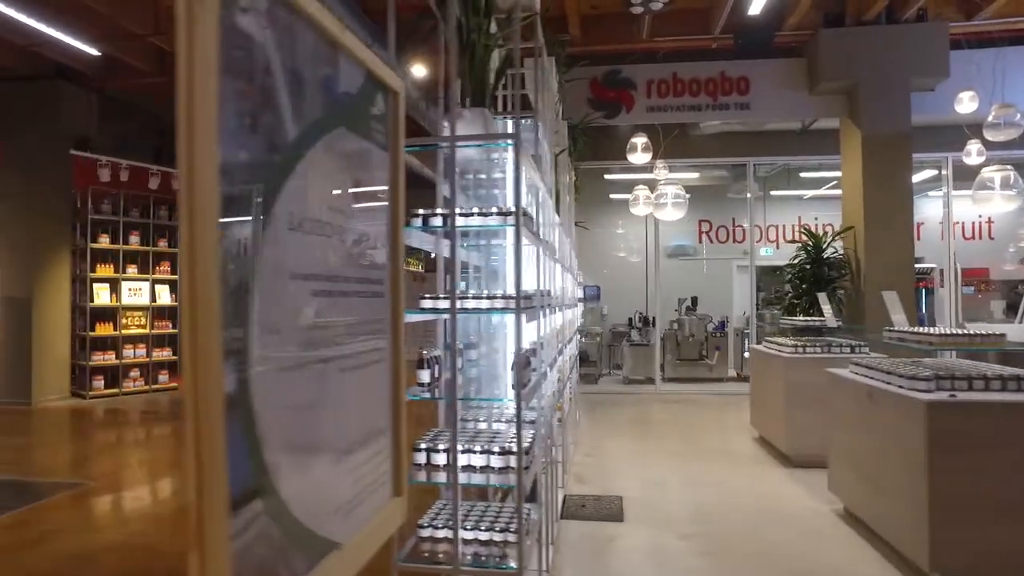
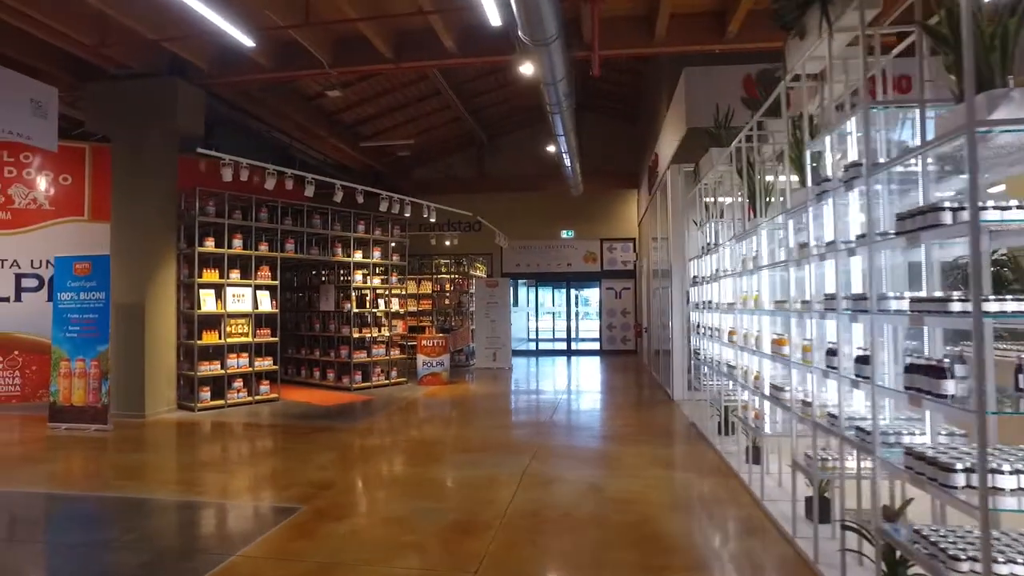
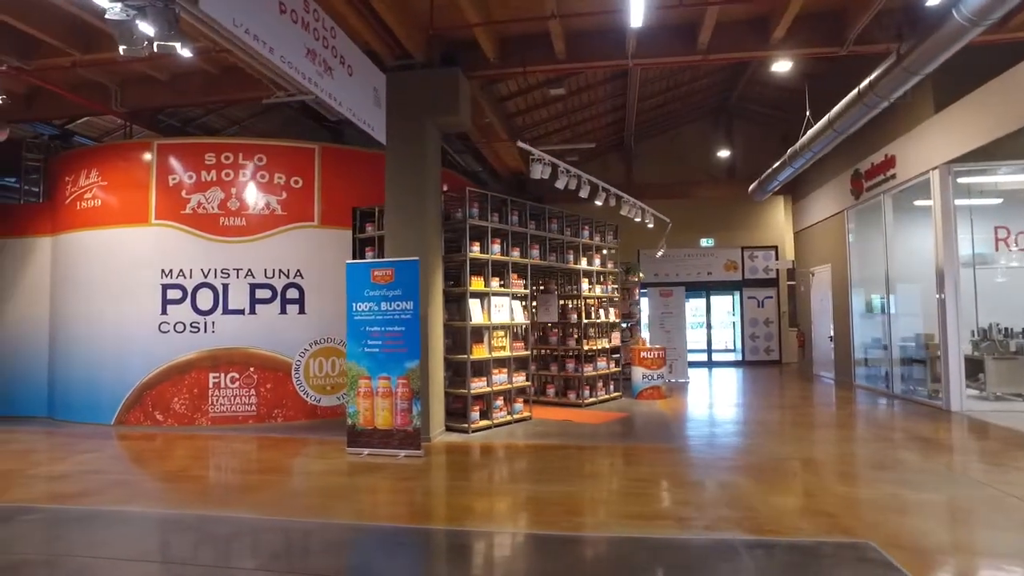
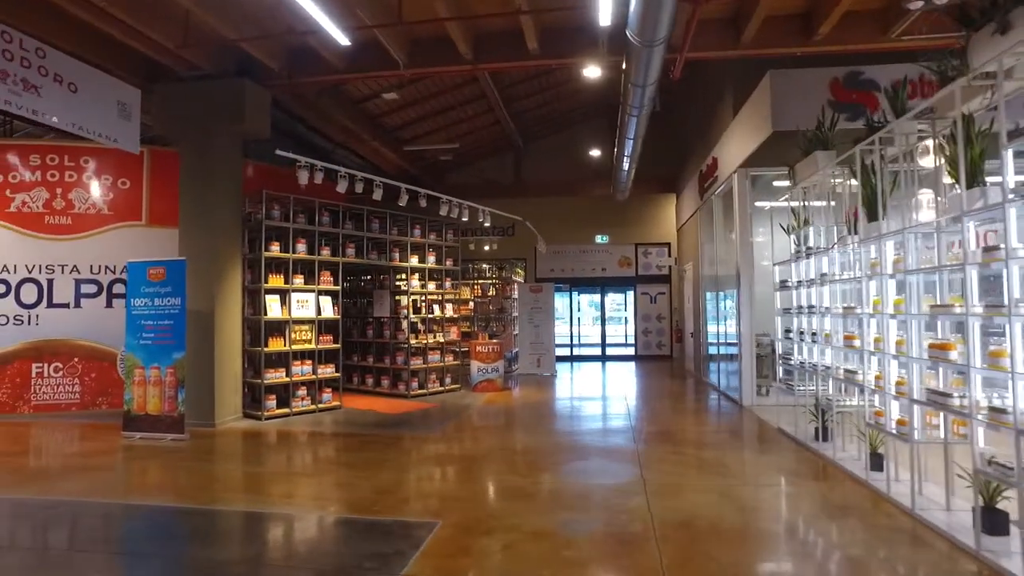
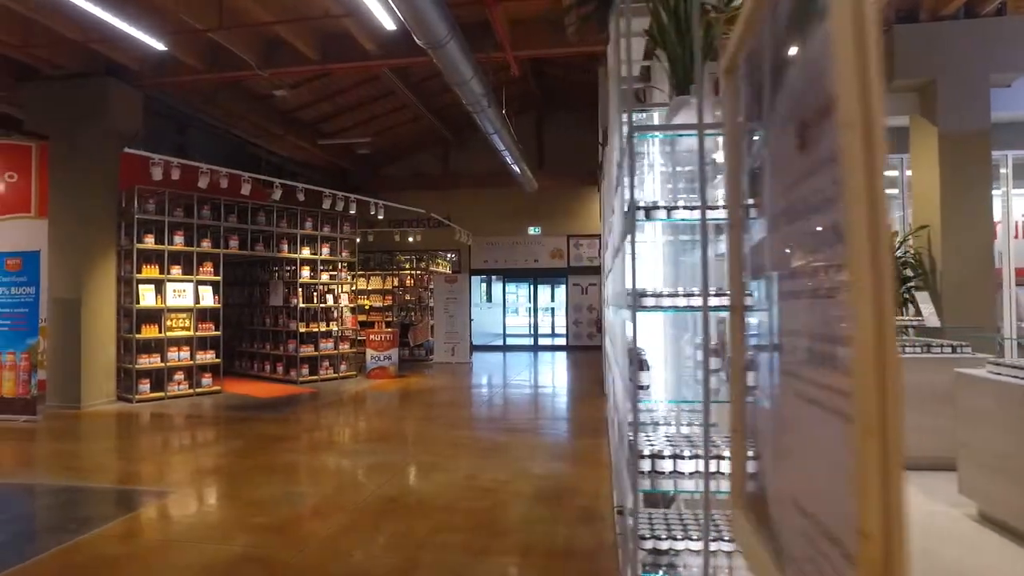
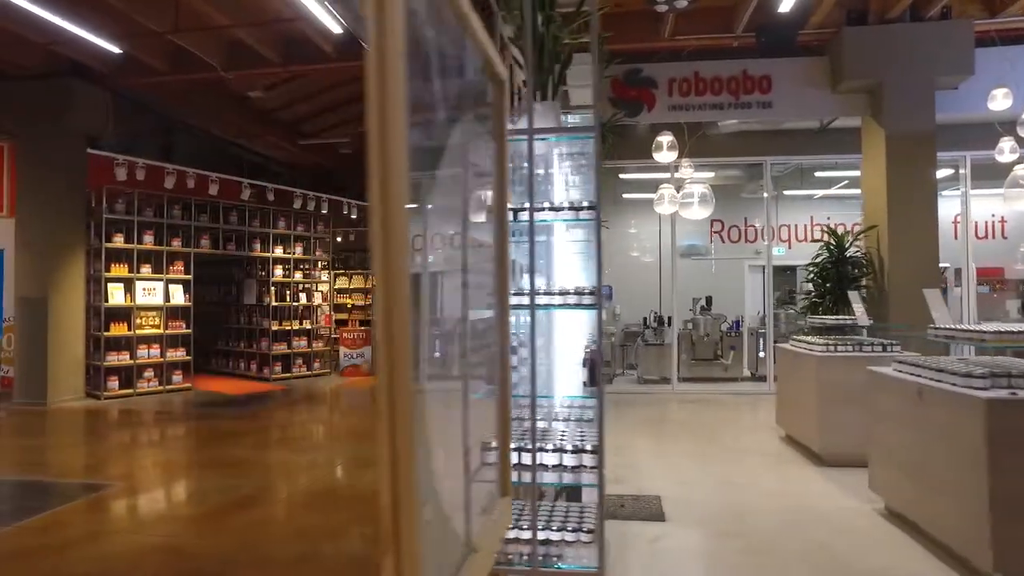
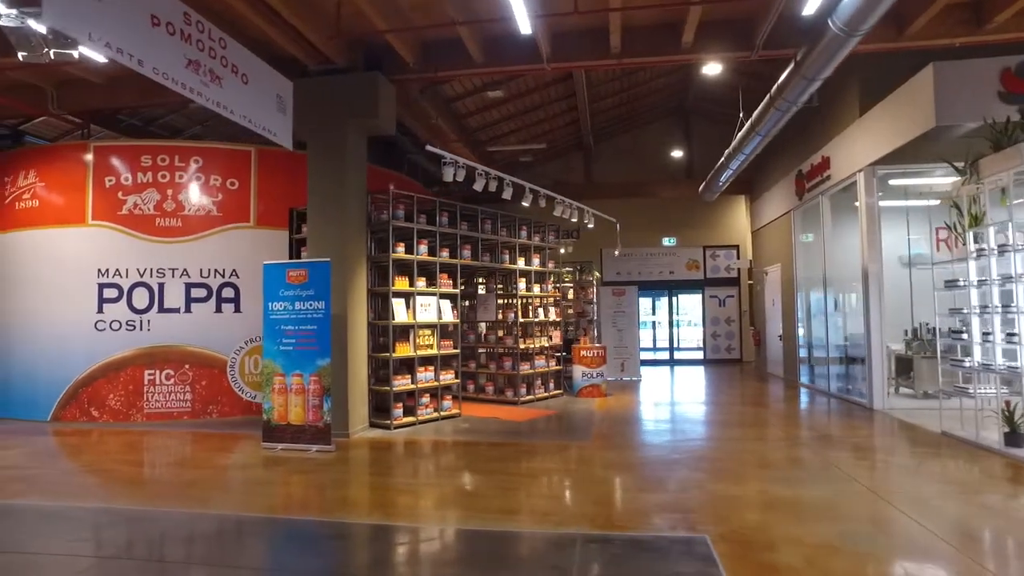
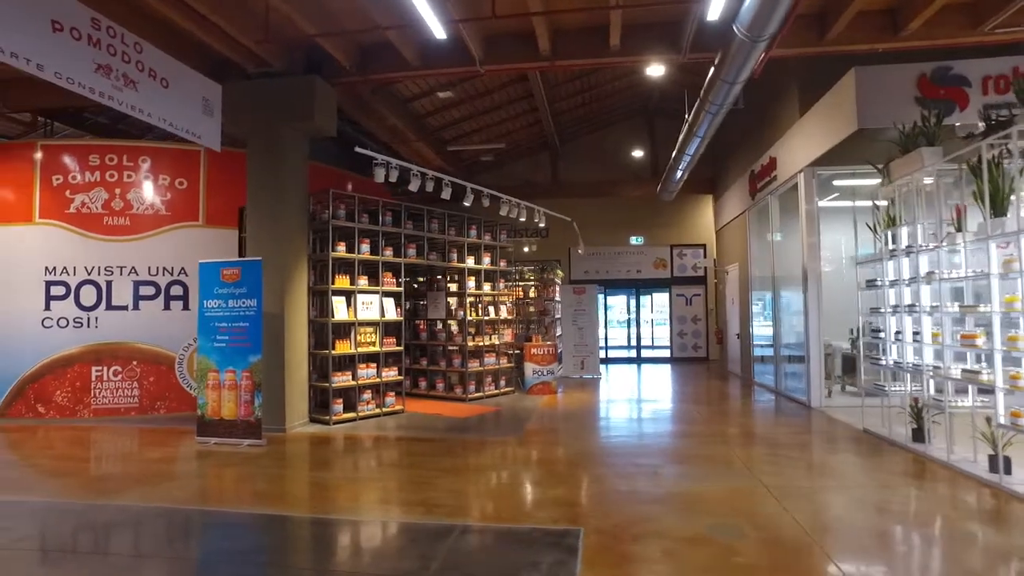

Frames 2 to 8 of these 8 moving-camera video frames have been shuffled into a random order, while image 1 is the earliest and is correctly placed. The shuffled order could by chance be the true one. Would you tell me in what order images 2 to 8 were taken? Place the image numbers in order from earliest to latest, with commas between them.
6, 5, 2, 4, 8, 7, 3
